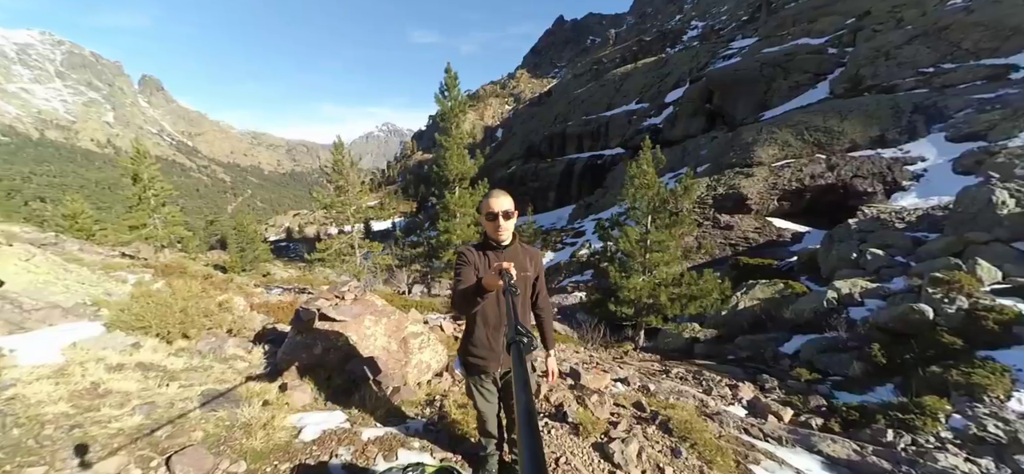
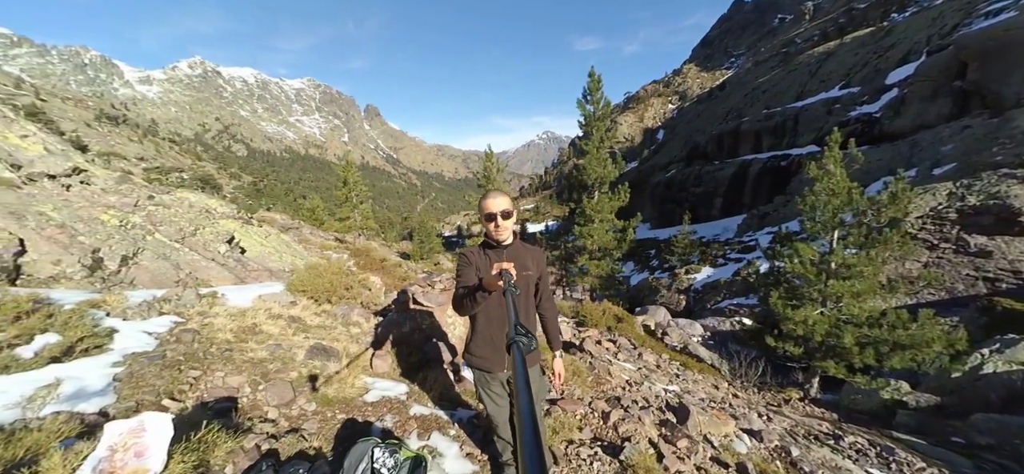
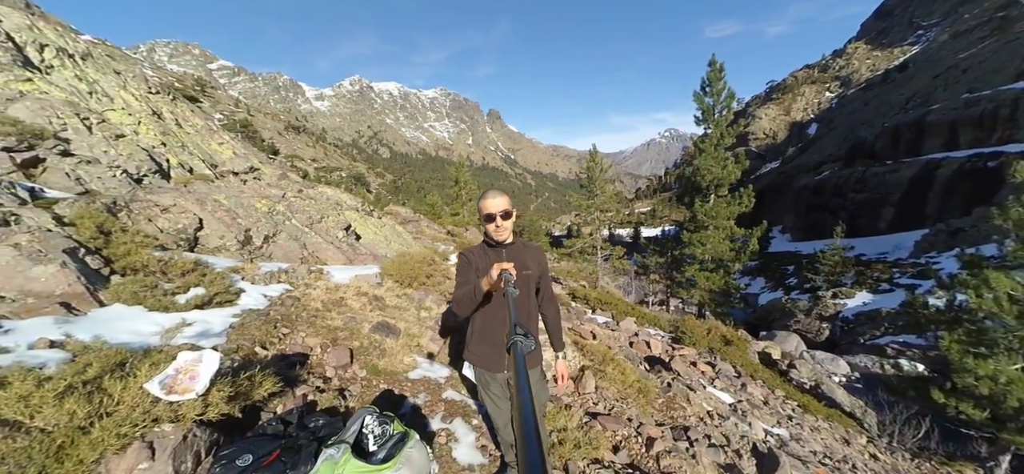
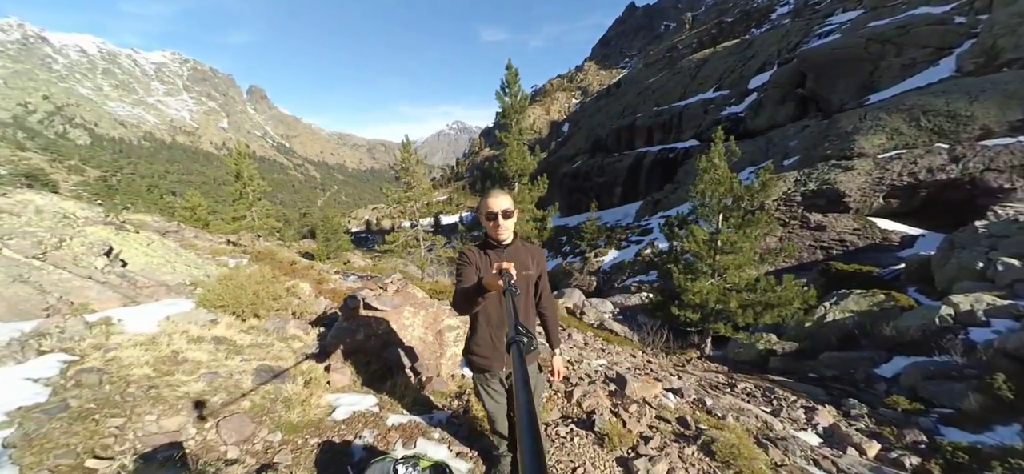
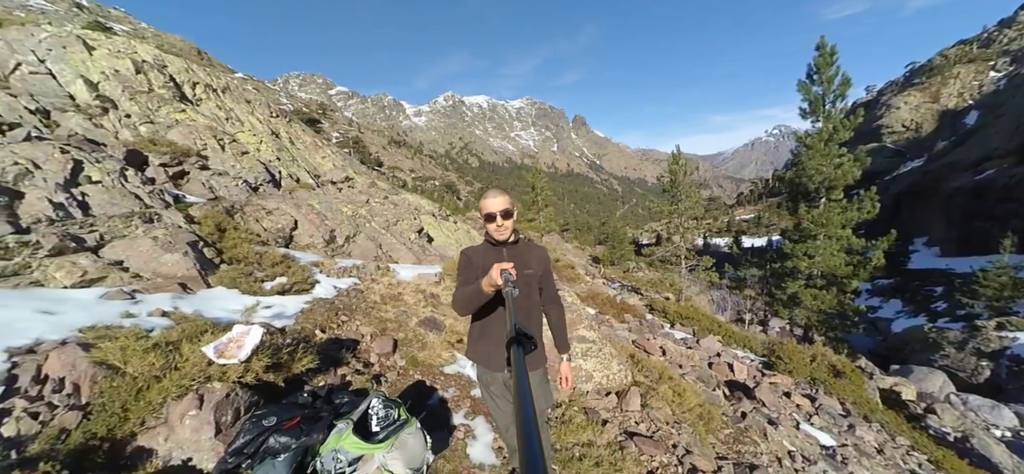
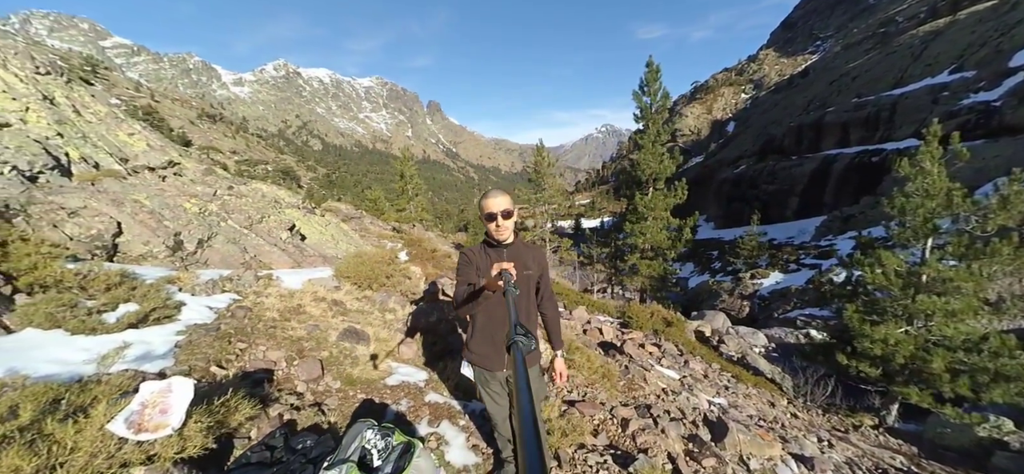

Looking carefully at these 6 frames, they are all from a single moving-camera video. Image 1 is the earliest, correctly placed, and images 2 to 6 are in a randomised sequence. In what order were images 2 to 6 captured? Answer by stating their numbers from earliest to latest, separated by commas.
4, 2, 6, 3, 5
